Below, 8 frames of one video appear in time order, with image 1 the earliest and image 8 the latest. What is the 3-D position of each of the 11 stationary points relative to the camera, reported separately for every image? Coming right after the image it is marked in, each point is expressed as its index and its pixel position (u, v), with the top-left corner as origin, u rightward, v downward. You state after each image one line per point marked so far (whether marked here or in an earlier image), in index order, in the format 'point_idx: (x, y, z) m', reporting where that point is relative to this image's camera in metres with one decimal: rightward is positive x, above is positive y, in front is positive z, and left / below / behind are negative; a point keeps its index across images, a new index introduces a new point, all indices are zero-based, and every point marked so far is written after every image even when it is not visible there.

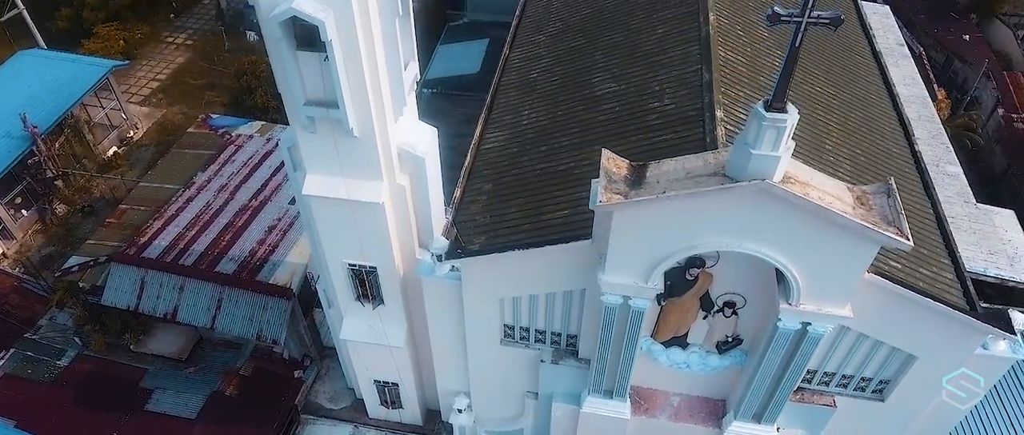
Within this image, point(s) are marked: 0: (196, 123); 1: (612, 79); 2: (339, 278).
0: (-6.5, +2.0, +14.1) m
1: (+1.5, +2.1, +10.2) m
2: (-2.1, -0.8, +8.4) m
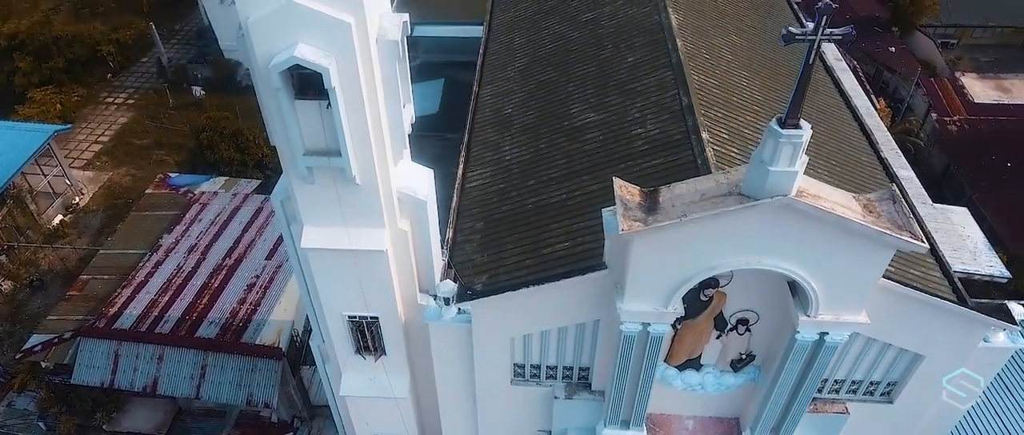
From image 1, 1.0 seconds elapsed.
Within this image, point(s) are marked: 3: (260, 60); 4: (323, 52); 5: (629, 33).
0: (-7.0, +0.7, +13.5) m
1: (+1.2, +1.6, +10.3) m
2: (-2.1, -1.4, +8.0) m
3: (-2.1, +1.3, +5.8) m
4: (-1.6, +1.4, +5.7) m
5: (+2.0, +3.1, +11.6) m
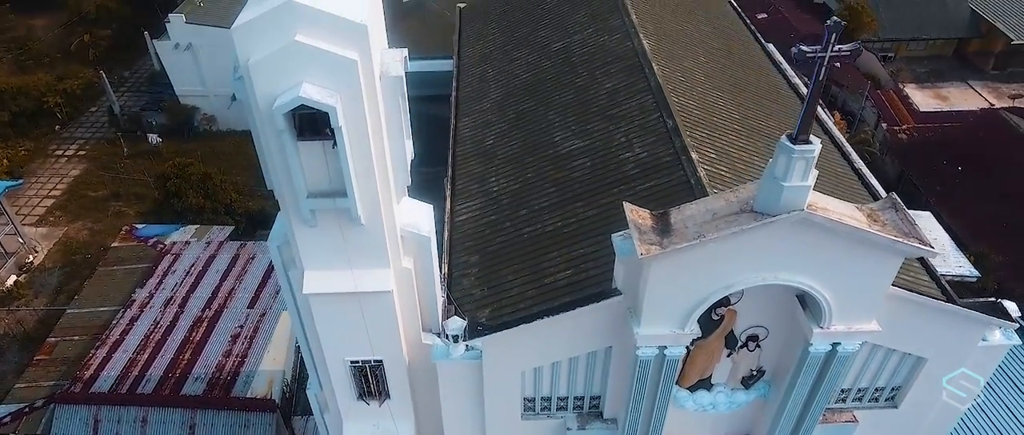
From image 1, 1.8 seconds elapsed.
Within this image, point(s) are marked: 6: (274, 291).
0: (-7.4, -0.3, +12.9) m
1: (+0.9, +1.2, +10.4) m
2: (-1.9, -1.8, +7.7) m
3: (-2.1, +0.9, +5.6) m
4: (-1.5, +1.0, +5.6) m
5: (+1.6, +2.7, +11.8) m
6: (-3.9, -1.2, +11.3) m
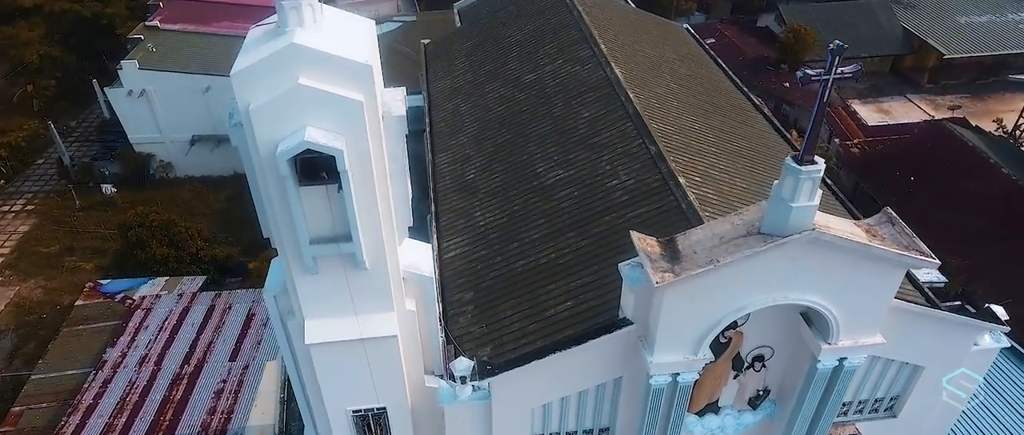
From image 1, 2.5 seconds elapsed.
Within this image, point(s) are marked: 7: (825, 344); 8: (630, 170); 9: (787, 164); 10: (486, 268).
0: (-7.7, -1.3, +12.3) m
1: (+0.7, +0.8, +10.4) m
2: (-1.8, -2.3, +7.4) m
3: (-2.0, +0.5, +5.4) m
4: (-1.4, +0.7, +5.4) m
5: (+1.1, +2.2, +11.9) m
6: (-4.1, -2.0, +10.8) m
7: (+3.1, -1.2, +6.7) m
8: (+1.6, +0.7, +9.5) m
9: (+2.3, +0.4, +5.7) m
10: (-0.4, -0.7, +9.2) m
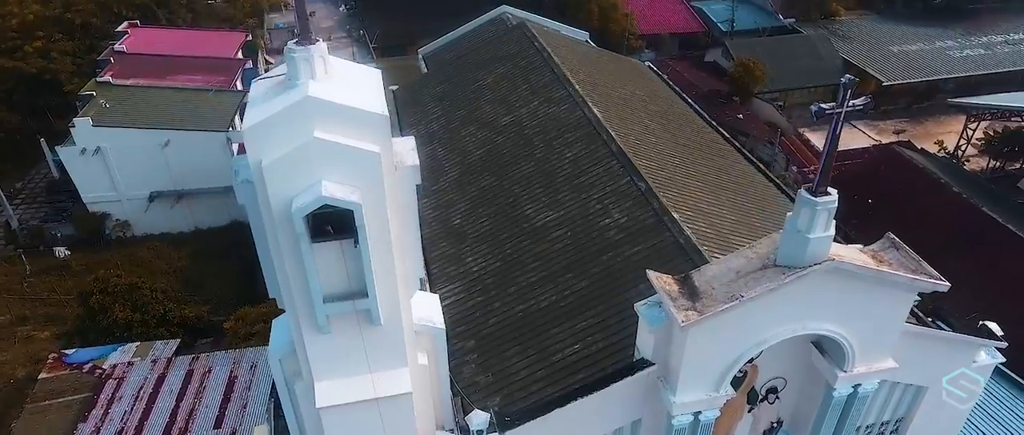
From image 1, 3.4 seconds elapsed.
0: (-7.9, -2.5, +11.5) m
1: (+0.5, +0.2, +10.3) m
2: (-1.7, -2.9, +7.1) m
3: (-1.8, +0.1, +5.2) m
4: (-1.2, +0.2, +5.2) m
5: (+0.8, +1.5, +11.9) m
6: (-4.1, -2.8, +10.3) m
7: (+3.3, -1.5, +6.7) m
8: (+1.5, +0.1, +9.5) m
9: (+2.5, +0.2, +5.8) m
10: (-0.4, -1.3, +9.0) m
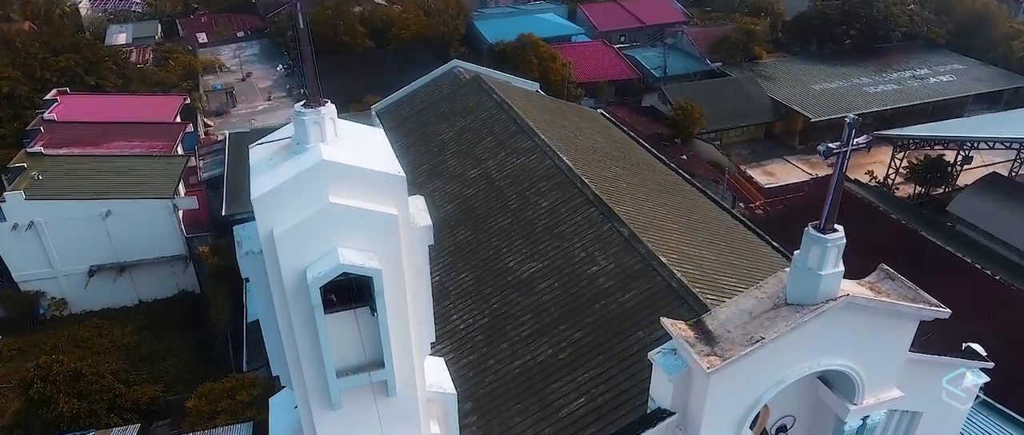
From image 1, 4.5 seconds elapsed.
0: (-8.0, -3.8, +10.5) m
1: (+0.2, -0.6, +10.2) m
2: (-1.4, -3.5, +6.6) m
3: (-1.6, -0.4, +4.9) m
4: (-1.1, -0.3, +5.0) m
5: (+0.3, +0.7, +11.9) m
6: (-4.2, -3.9, +9.6) m
7: (+3.4, -1.9, +6.8) m
8: (+1.3, -0.5, +9.5) m
9: (+2.6, -0.1, +5.9) m
10: (-0.4, -2.0, +8.7) m
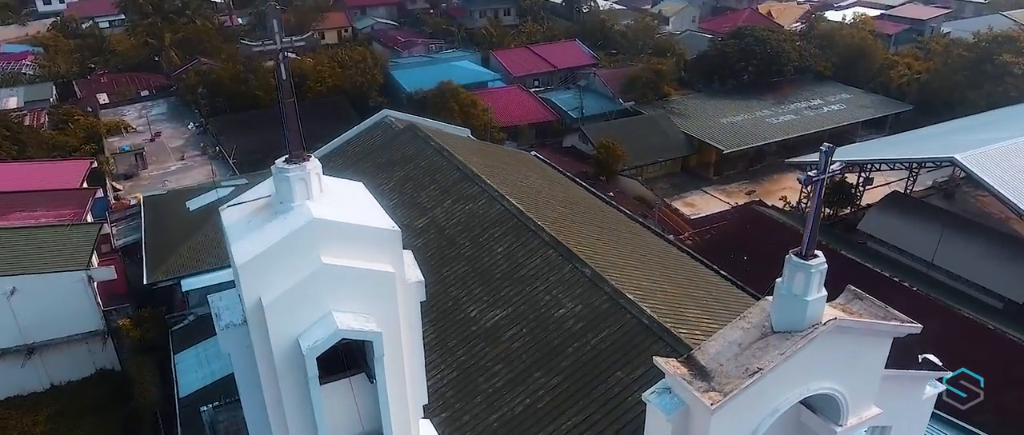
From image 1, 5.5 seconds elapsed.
0: (-8.3, -5.0, +9.0) m
1: (-0.3, -1.3, +10.0) m
2: (-1.3, -4.0, +6.0) m
3: (-1.5, -0.9, +4.5) m
4: (-1.0, -0.7, +4.7) m
5: (-0.5, -0.1, +11.8) m
6: (-4.4, -4.8, +8.6) m
7: (+3.3, -2.1, +6.9) m
8: (+0.8, -1.1, +9.4) m
9: (+2.5, -0.4, +6.0) m
10: (-0.7, -2.6, +8.4) m
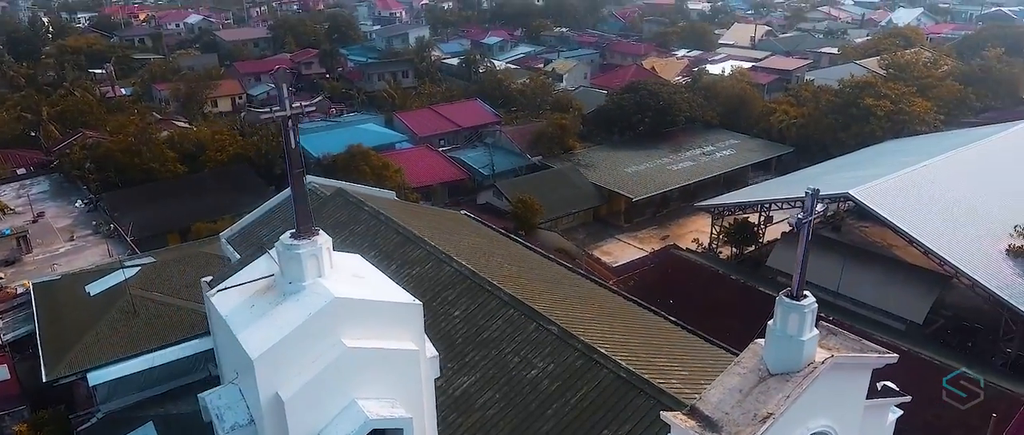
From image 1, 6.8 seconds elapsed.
0: (-8.3, -6.2, +7.2) m
1: (-0.8, -2.2, +9.6) m
2: (-1.0, -4.6, +5.3) m
3: (-1.3, -1.4, +4.1) m
4: (-0.8, -1.1, +4.3) m
5: (-1.3, -1.2, +11.4) m
6: (-4.4, -5.7, +7.4) m
7: (+3.3, -2.5, +7.0) m
8: (+0.4, -1.9, +9.2) m
9: (+2.5, -0.8, +6.1) m
10: (-0.8, -3.4, +7.8) m
